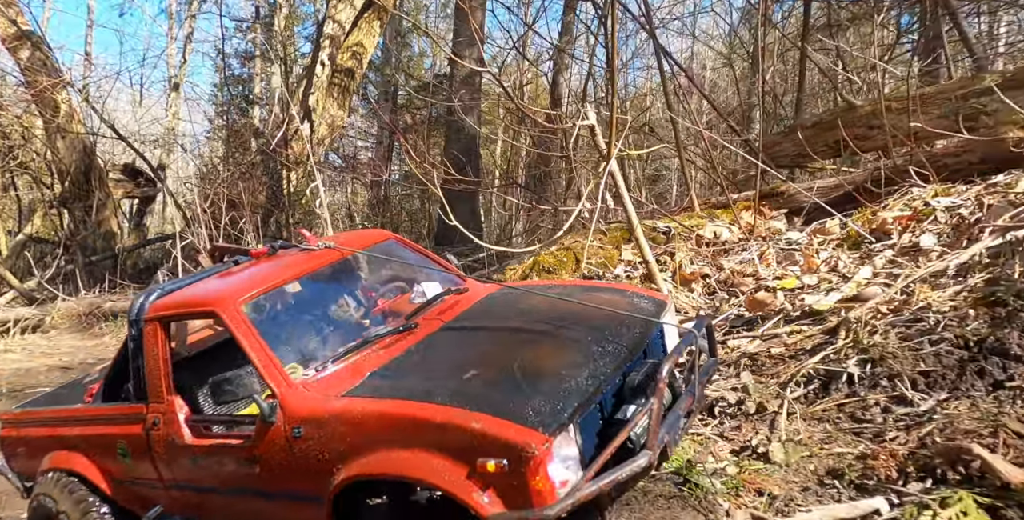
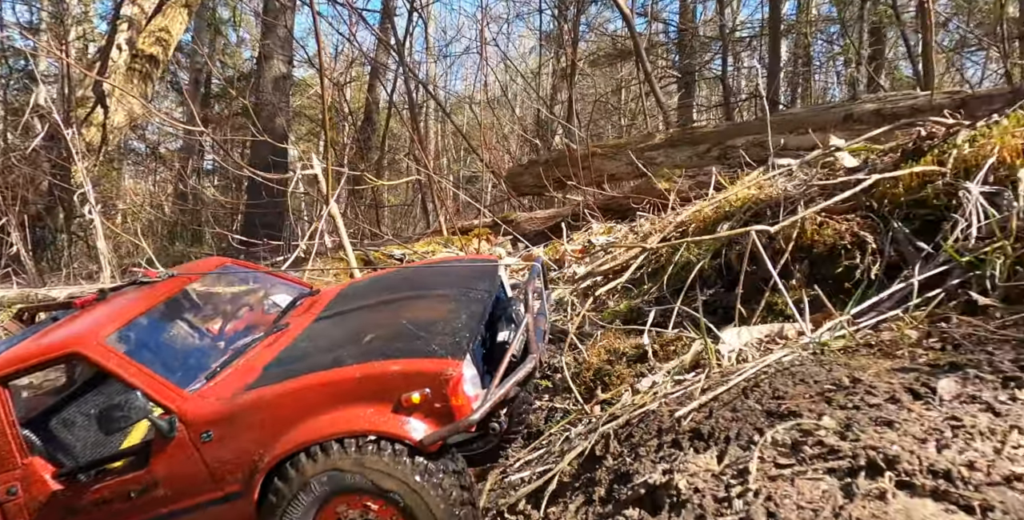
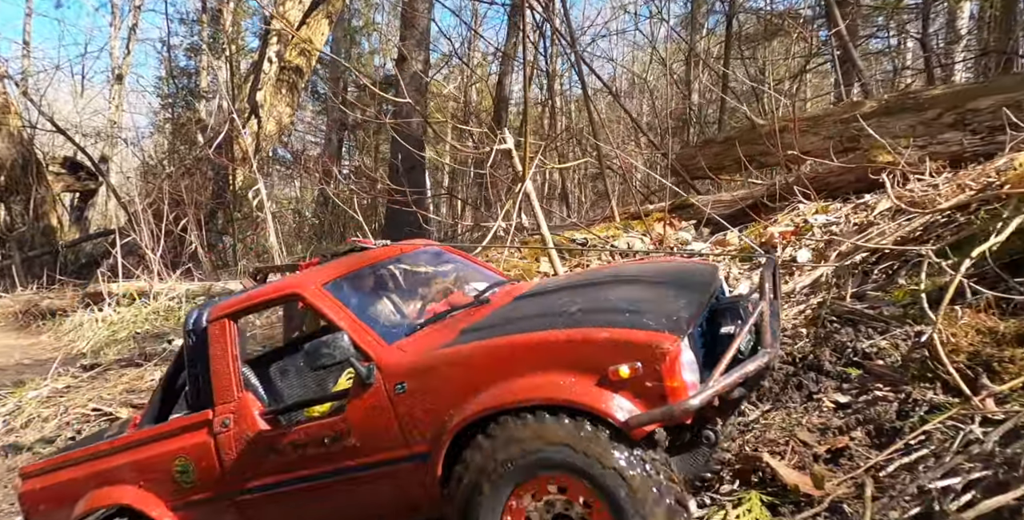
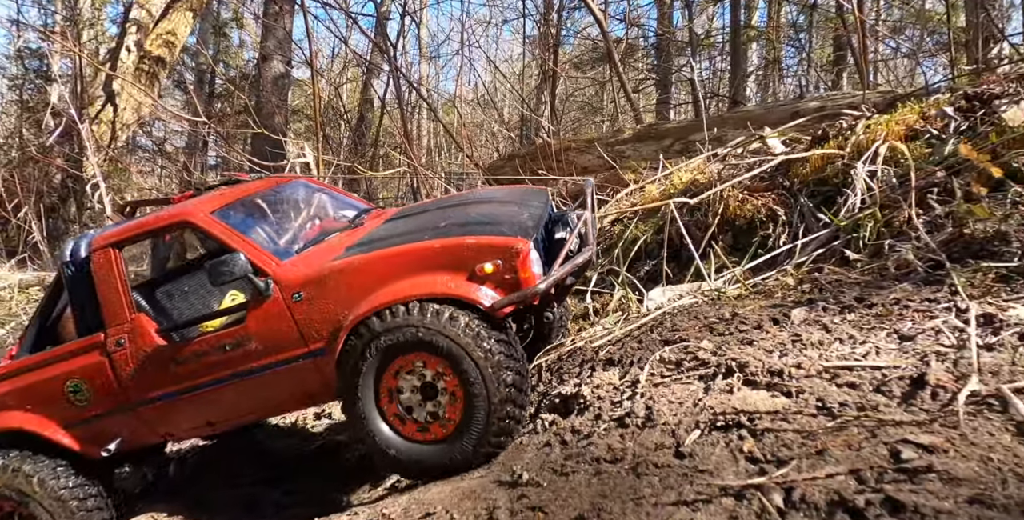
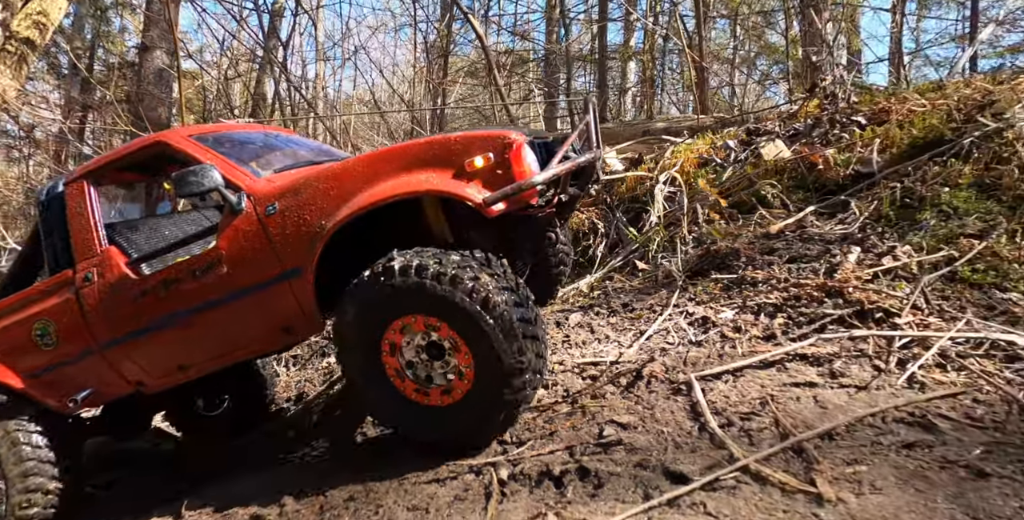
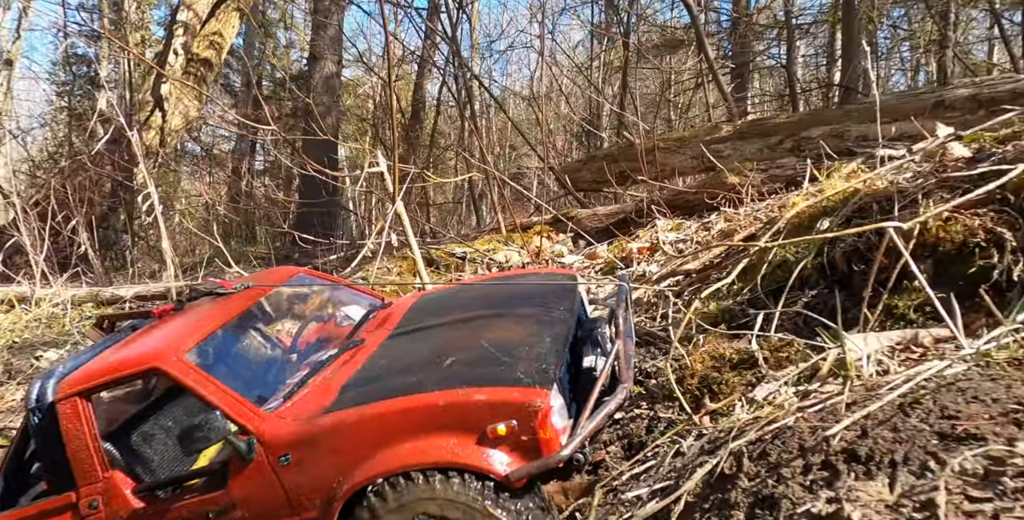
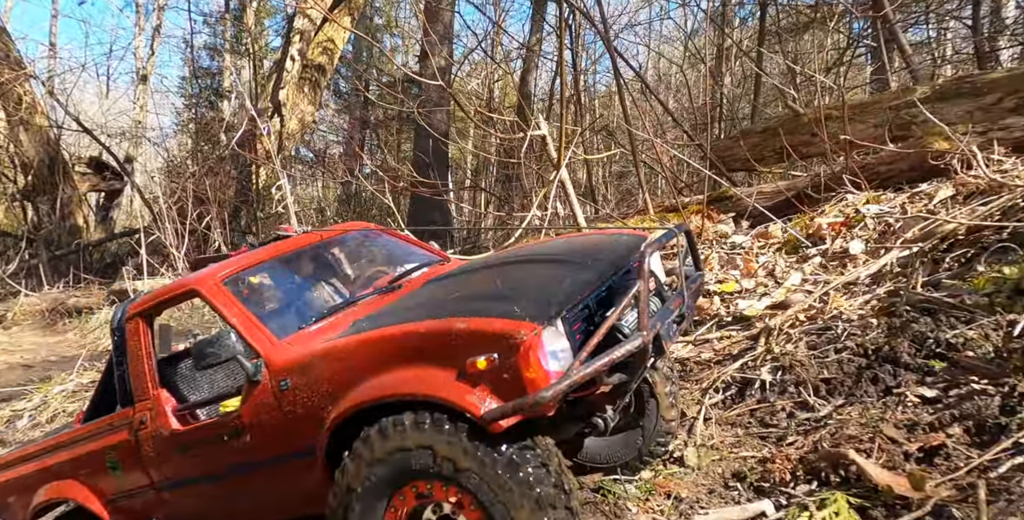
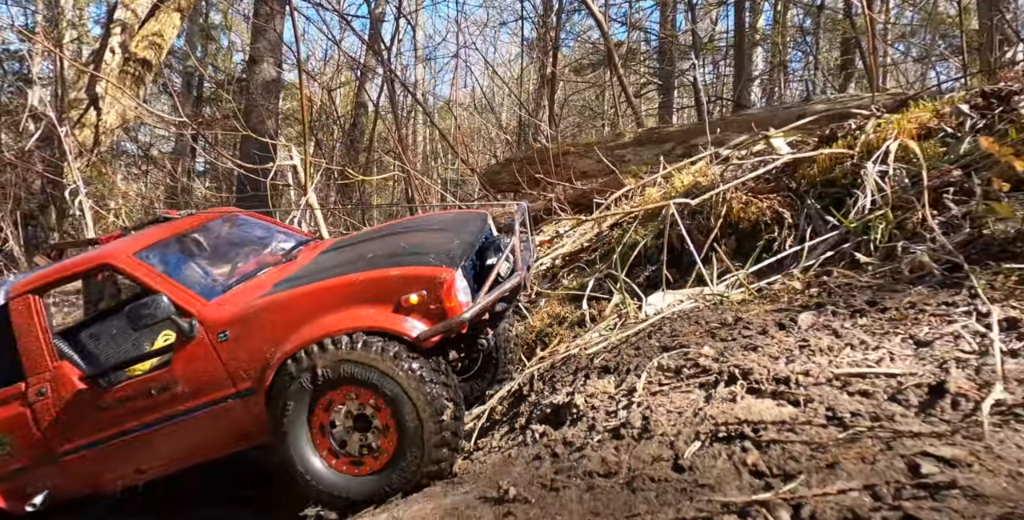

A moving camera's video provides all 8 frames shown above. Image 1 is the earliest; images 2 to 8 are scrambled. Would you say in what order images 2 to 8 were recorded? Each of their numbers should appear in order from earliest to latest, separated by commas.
7, 3, 6, 2, 8, 4, 5
